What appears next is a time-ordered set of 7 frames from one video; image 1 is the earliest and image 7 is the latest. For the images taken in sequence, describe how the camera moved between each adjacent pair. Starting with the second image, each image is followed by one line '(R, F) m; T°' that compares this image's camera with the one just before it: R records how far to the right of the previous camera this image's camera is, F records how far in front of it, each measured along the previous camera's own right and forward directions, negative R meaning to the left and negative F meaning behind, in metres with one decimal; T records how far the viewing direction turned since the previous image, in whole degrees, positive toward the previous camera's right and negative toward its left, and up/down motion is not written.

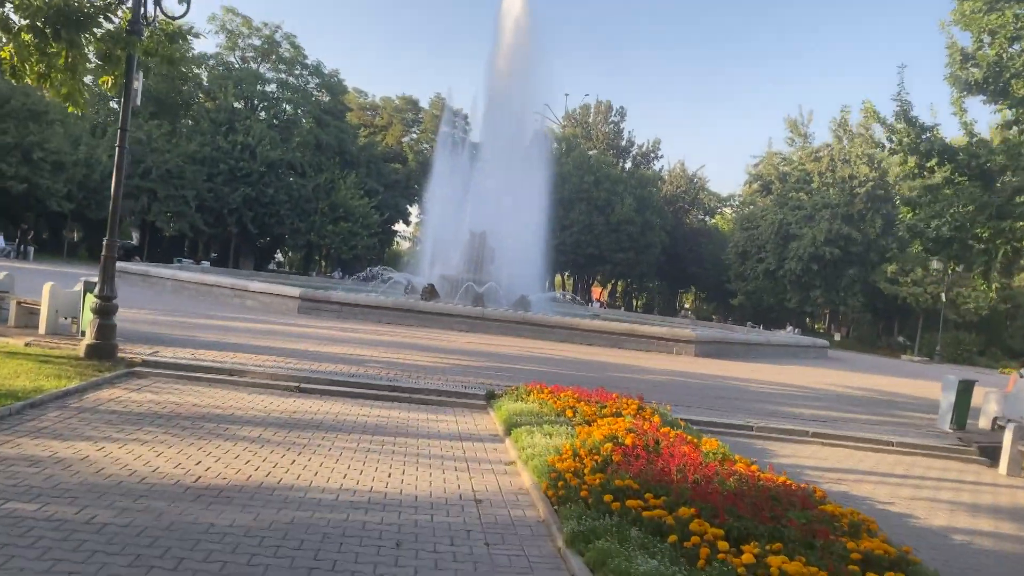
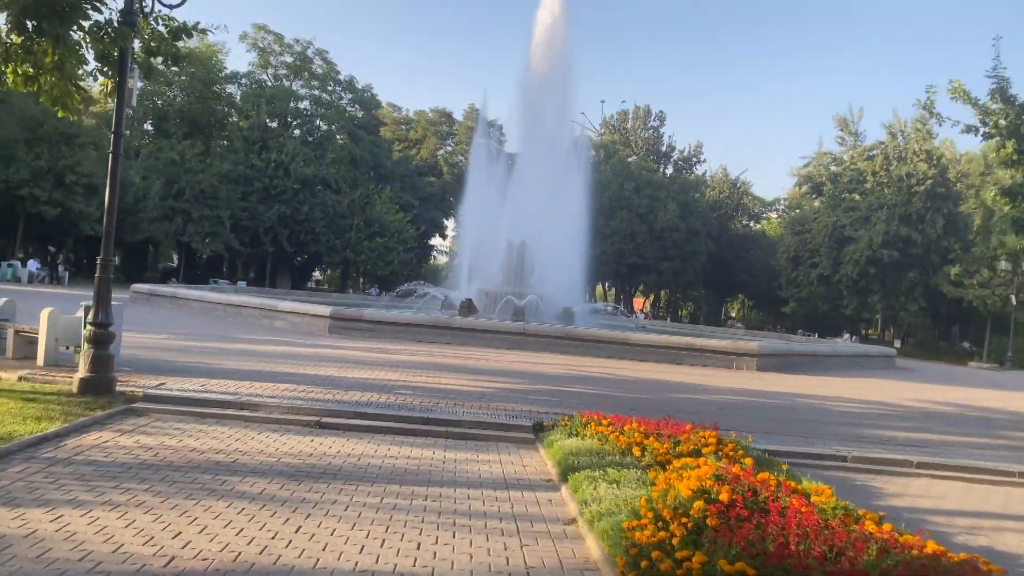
(-0.1, +1.5) m; -3°
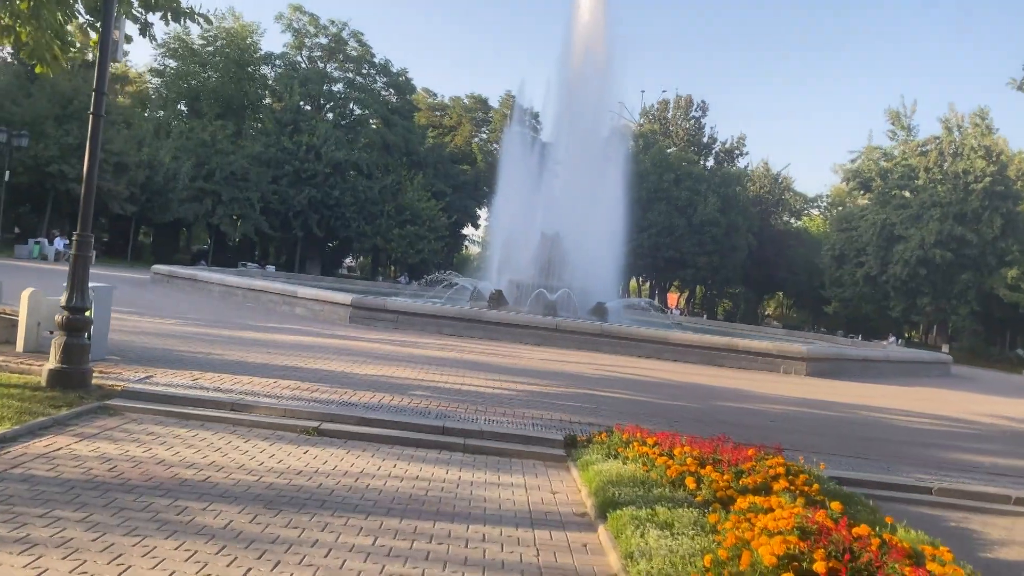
(0.0, +1.3) m; -2°
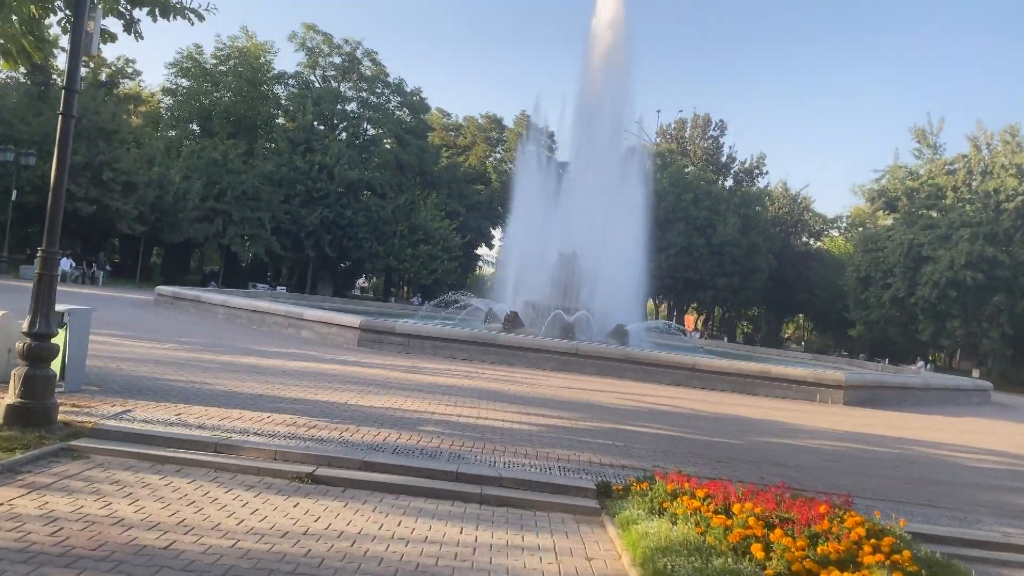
(-0.1, +1.1) m; -1°
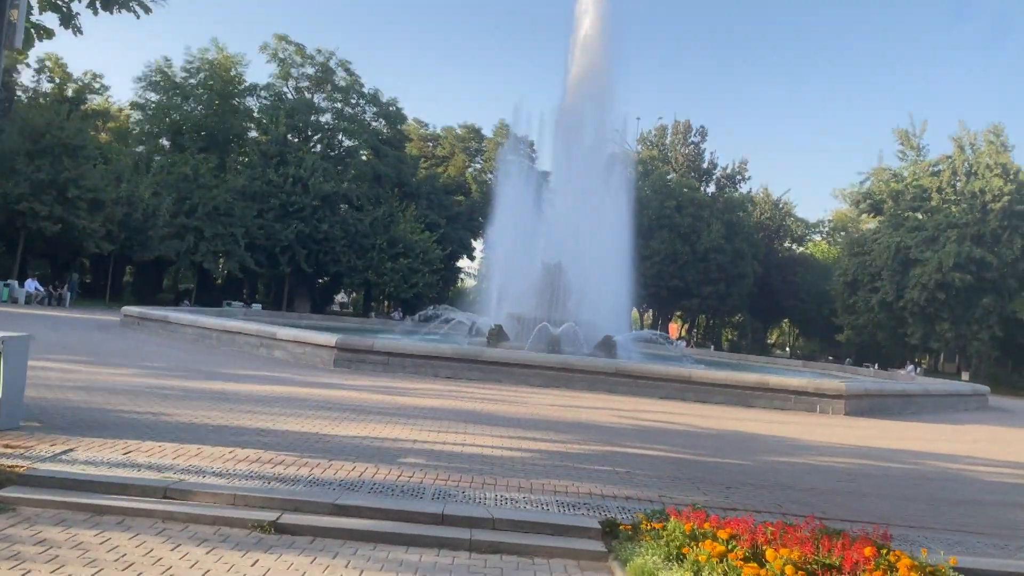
(-0.1, +0.9) m; +1°
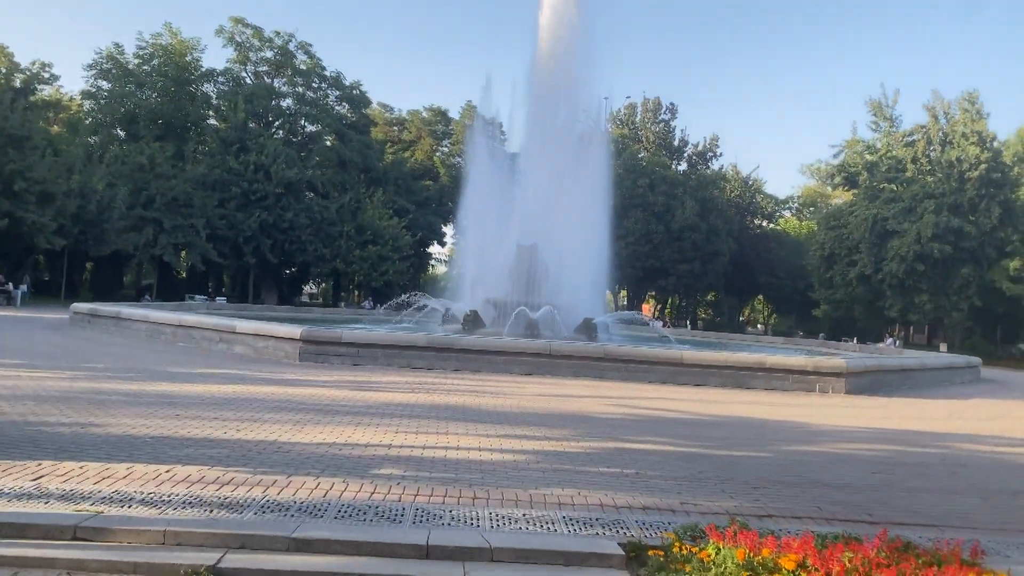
(-0.1, +1.3) m; +2°
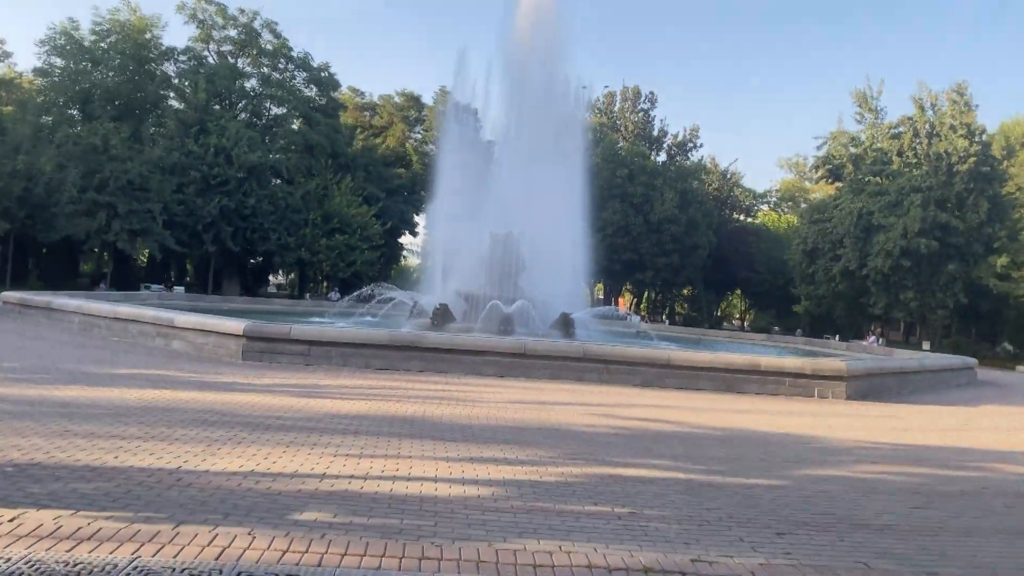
(+0.1, +1.6) m; +2°
